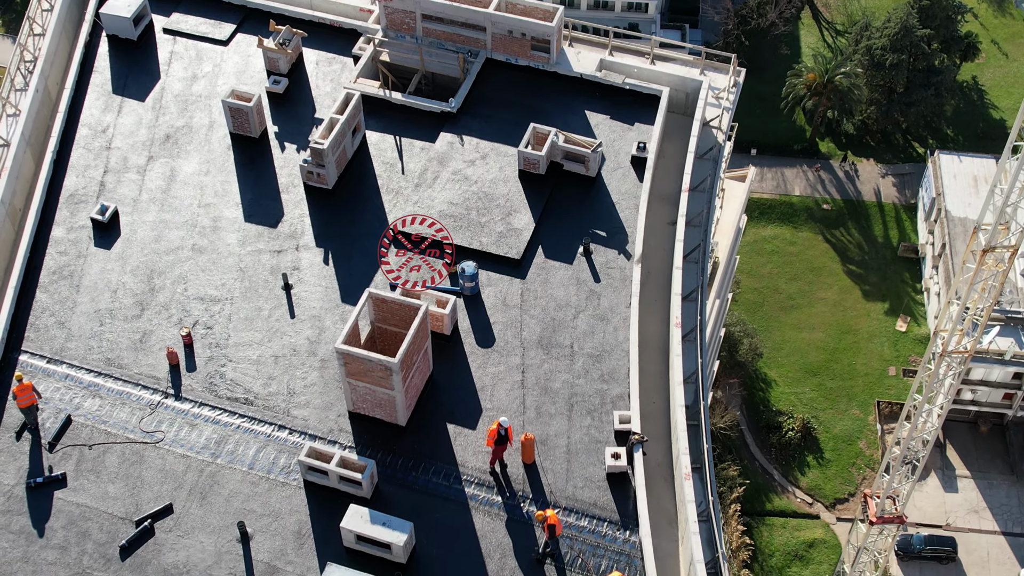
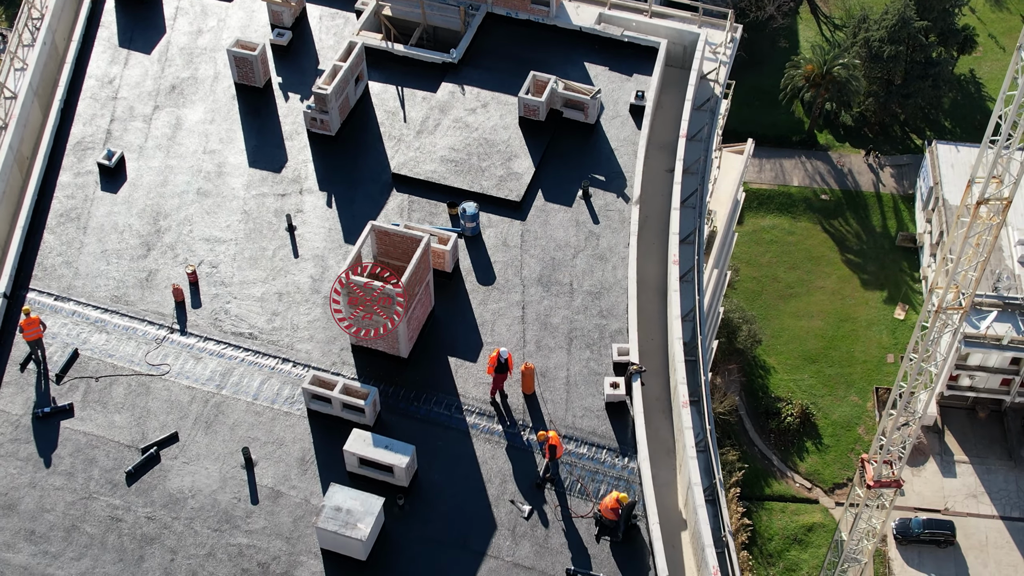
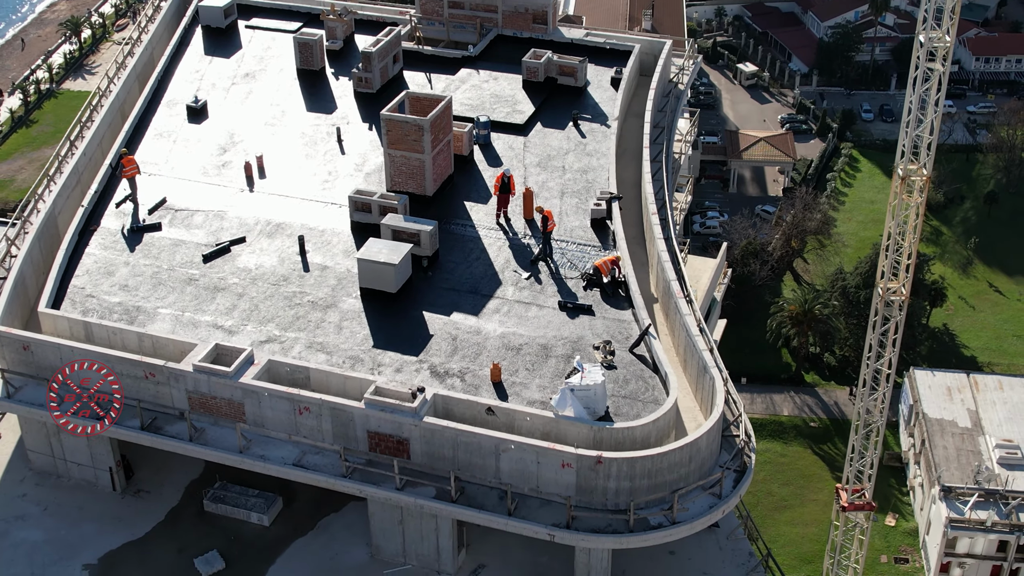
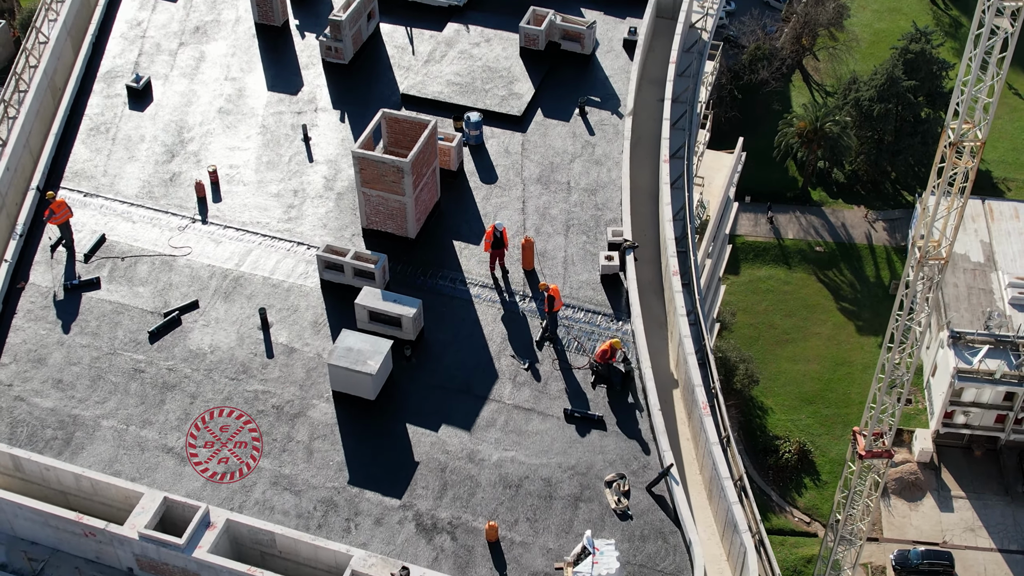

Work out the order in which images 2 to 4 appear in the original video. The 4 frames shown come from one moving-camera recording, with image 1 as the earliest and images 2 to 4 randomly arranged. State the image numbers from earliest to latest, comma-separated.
2, 4, 3
